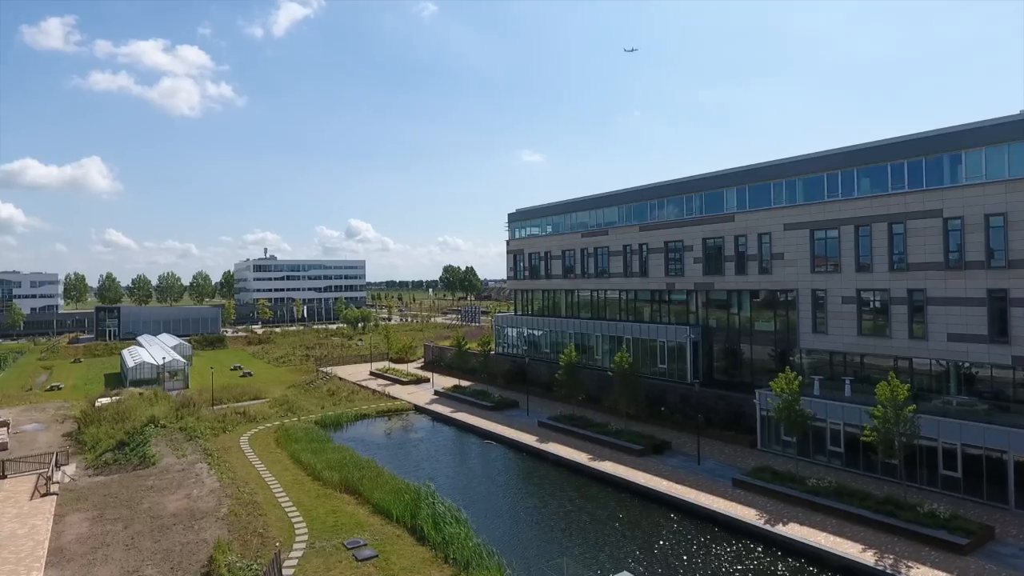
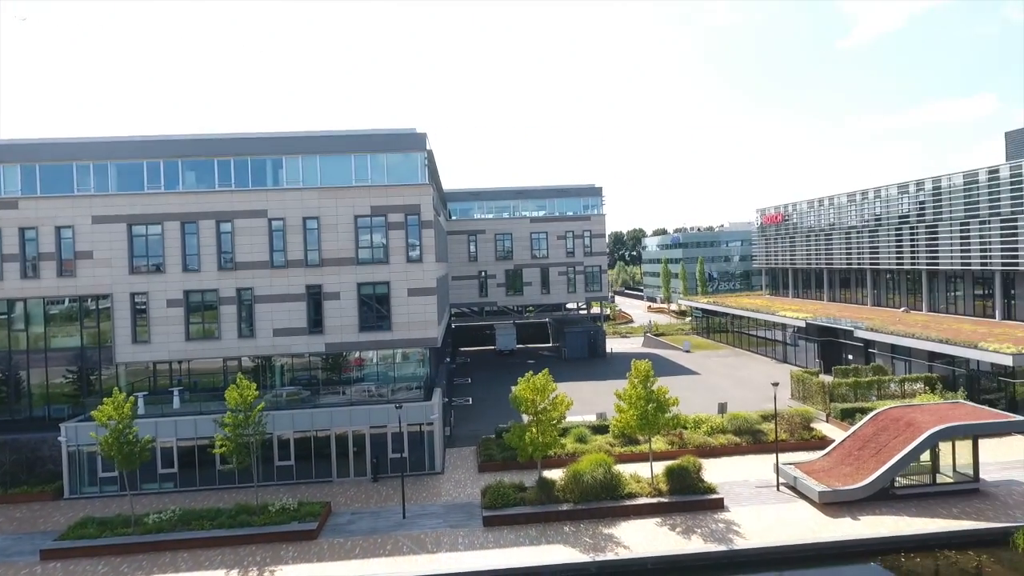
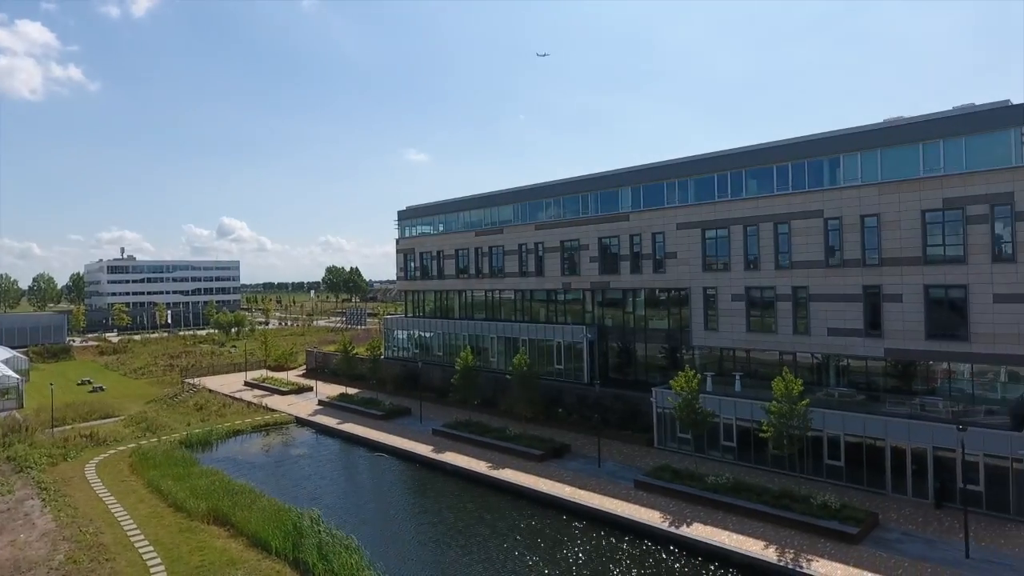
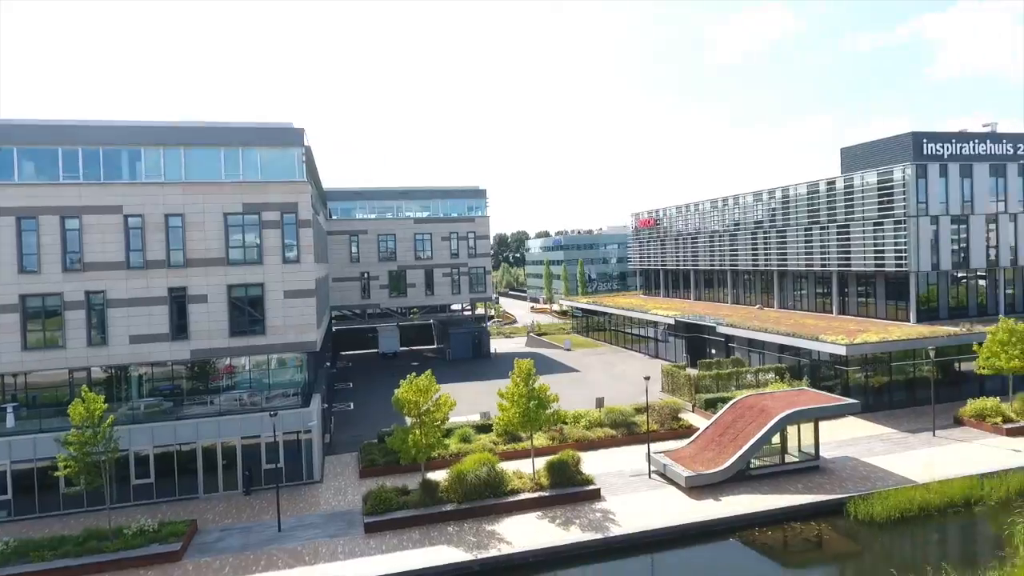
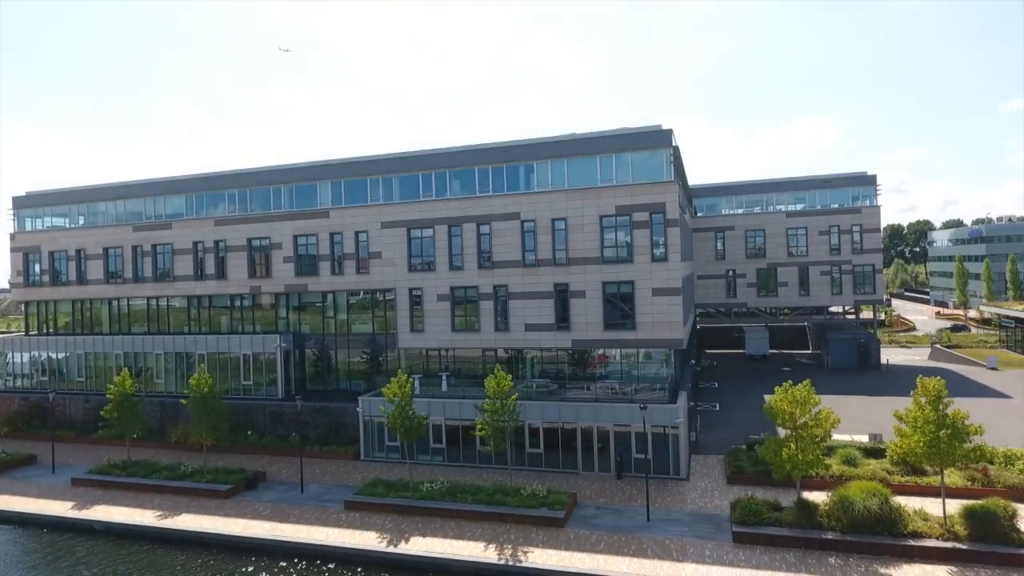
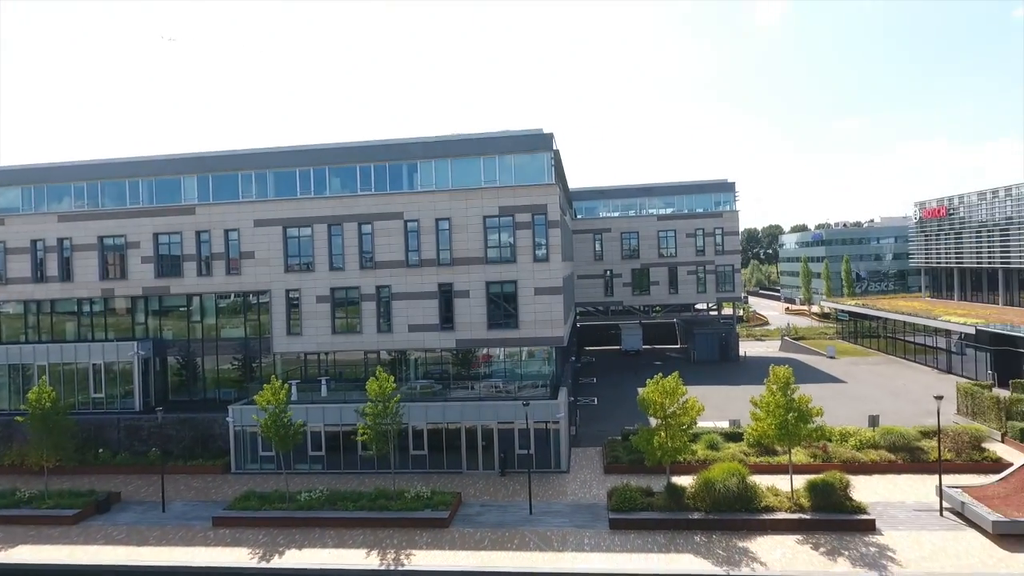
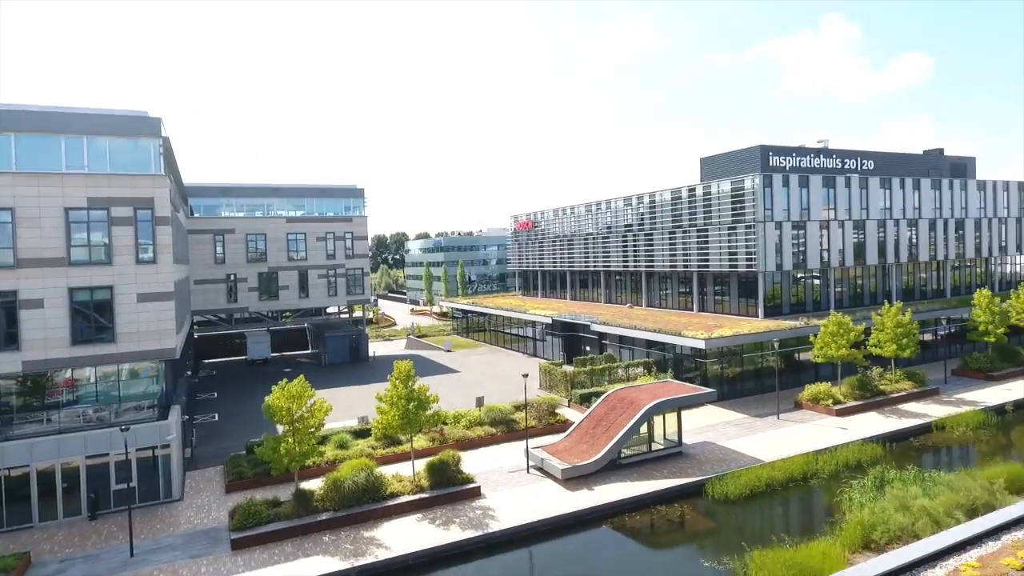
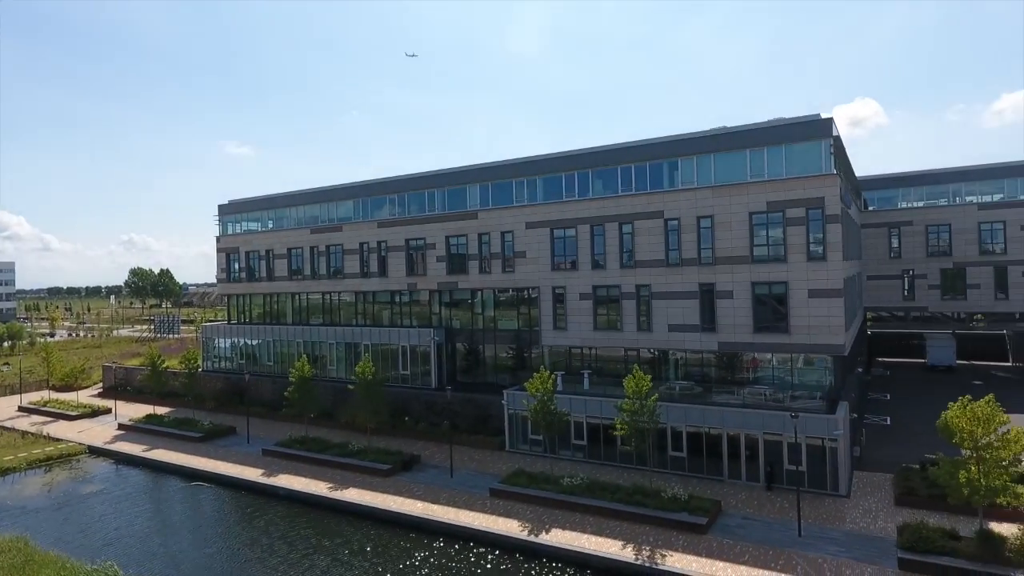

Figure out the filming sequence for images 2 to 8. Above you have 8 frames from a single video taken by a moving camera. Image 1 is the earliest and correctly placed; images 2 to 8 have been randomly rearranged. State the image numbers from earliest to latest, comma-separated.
3, 8, 5, 6, 2, 4, 7
